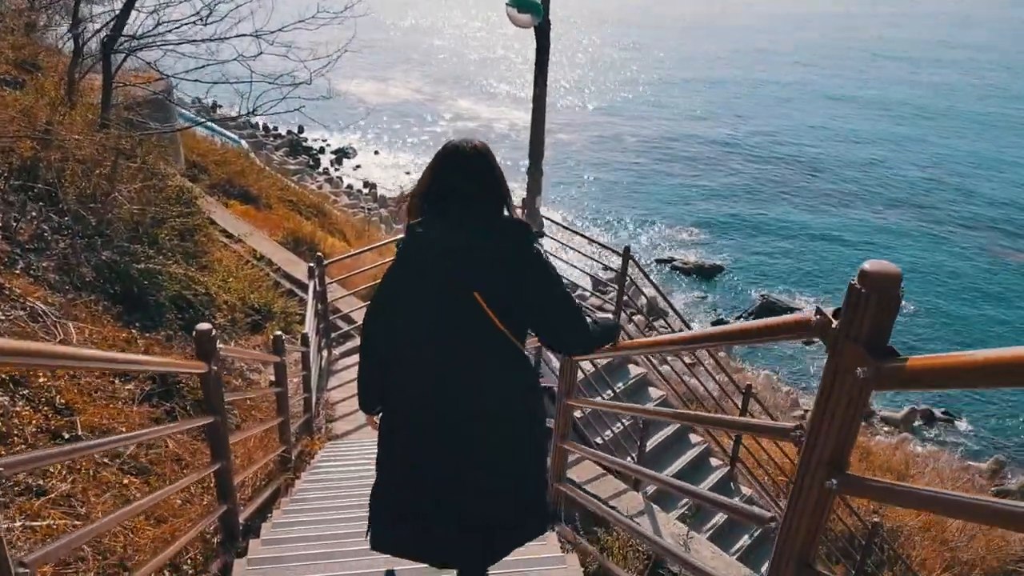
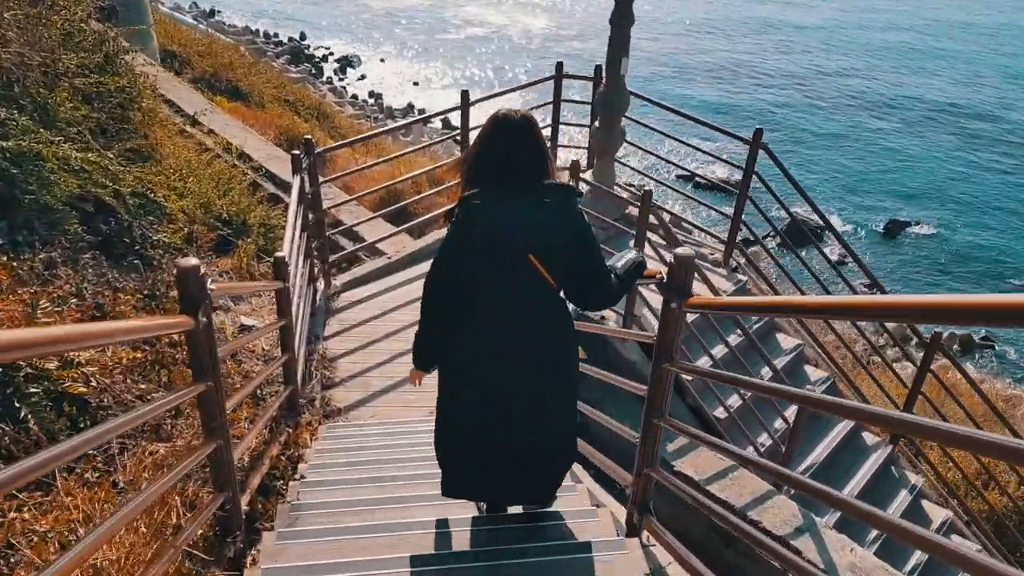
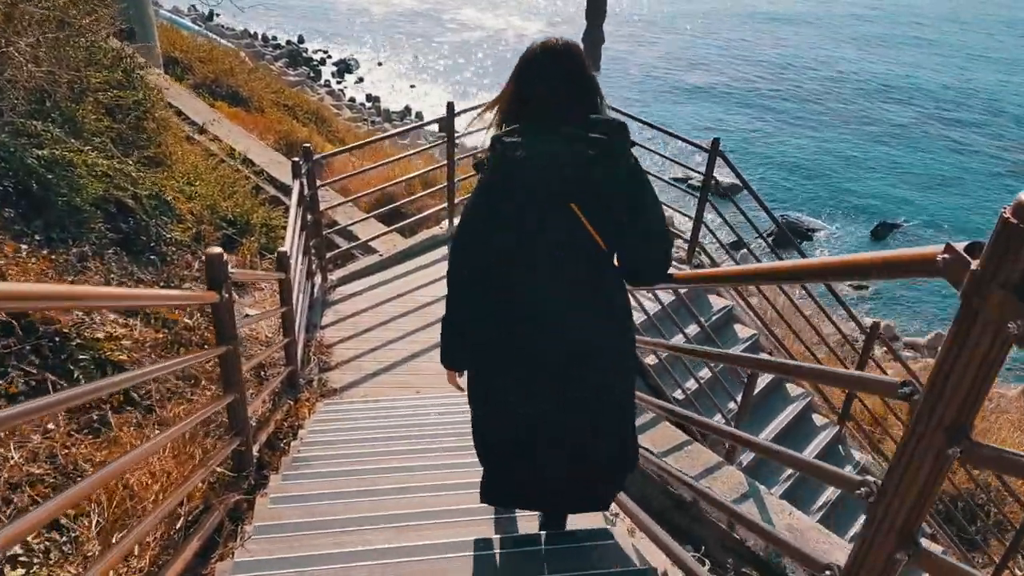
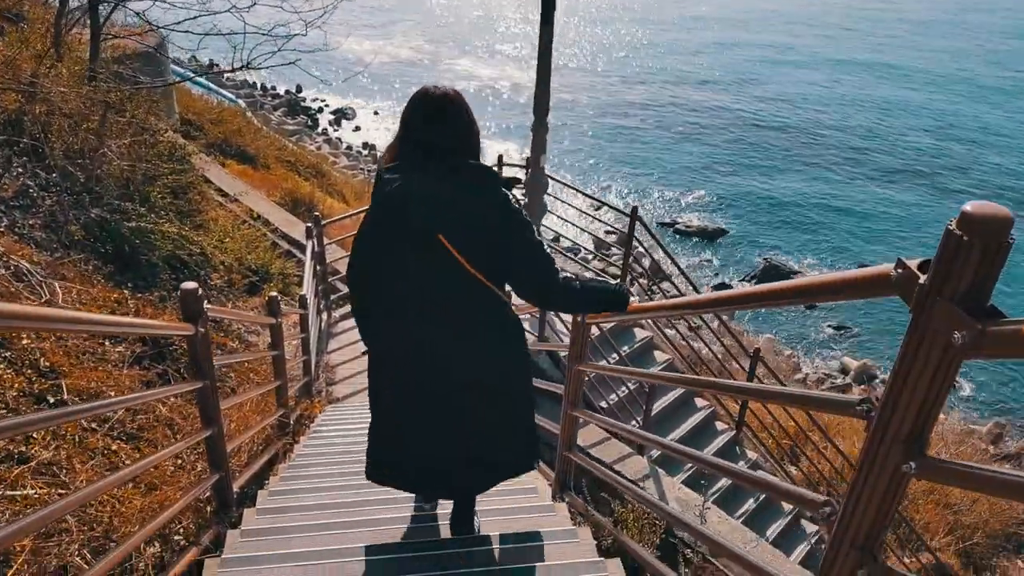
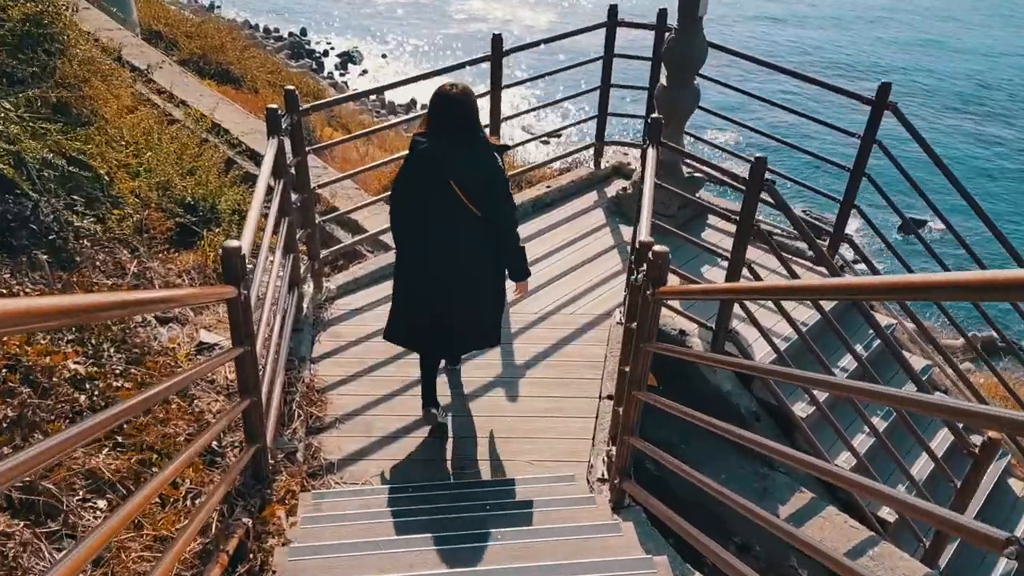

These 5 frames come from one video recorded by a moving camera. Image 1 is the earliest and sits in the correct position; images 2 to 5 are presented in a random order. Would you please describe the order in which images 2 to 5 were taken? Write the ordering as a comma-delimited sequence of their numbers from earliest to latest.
4, 3, 2, 5
